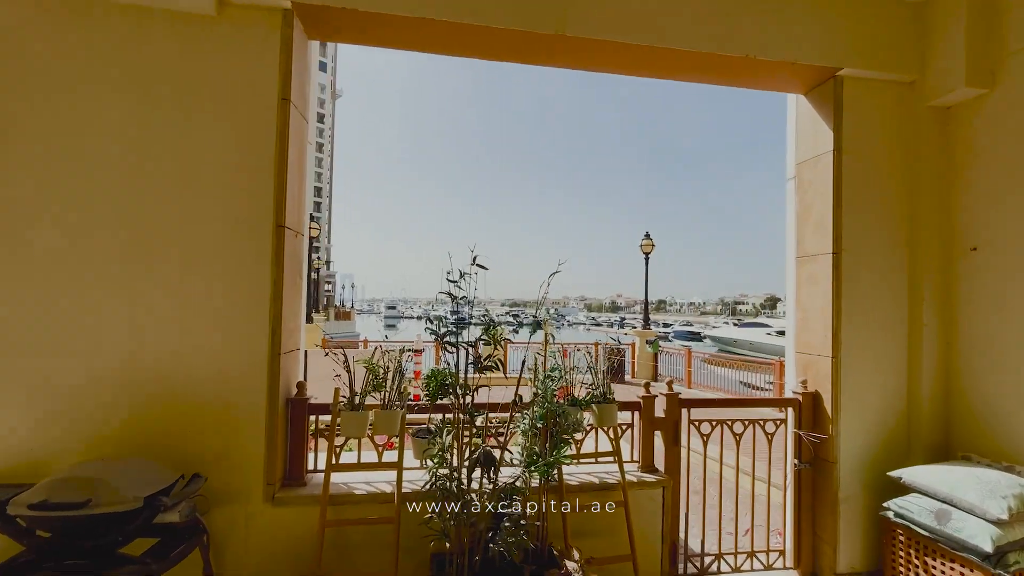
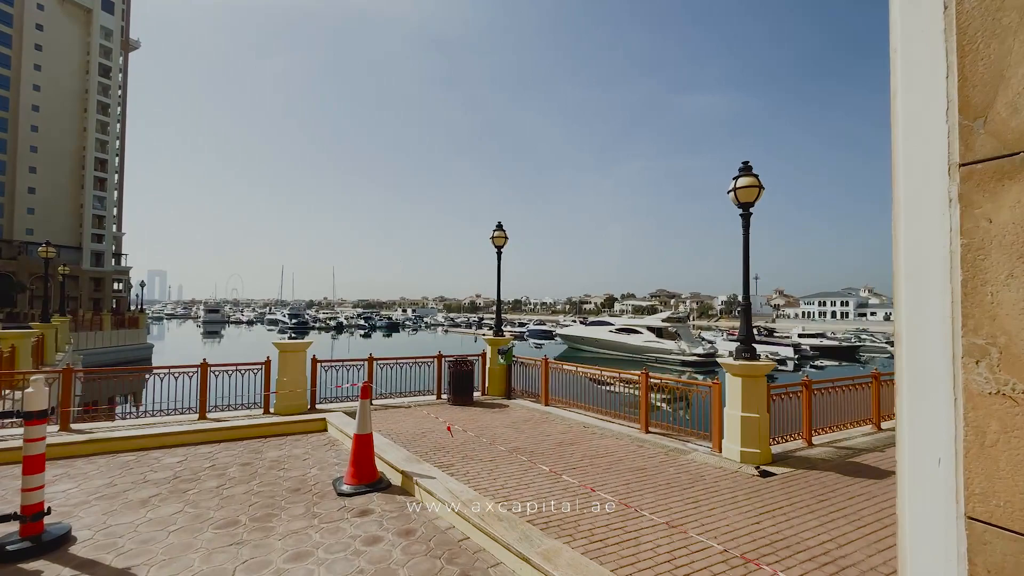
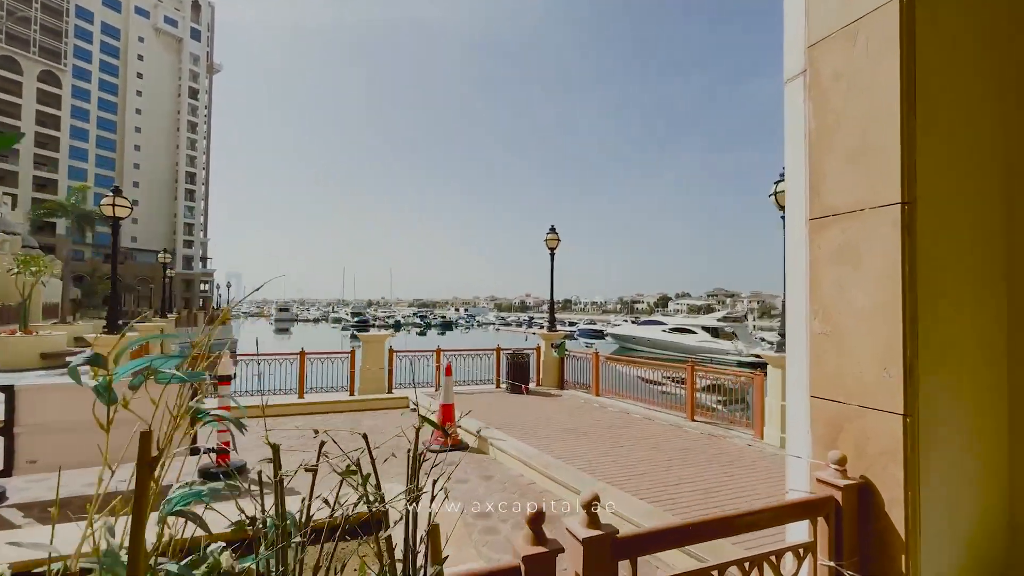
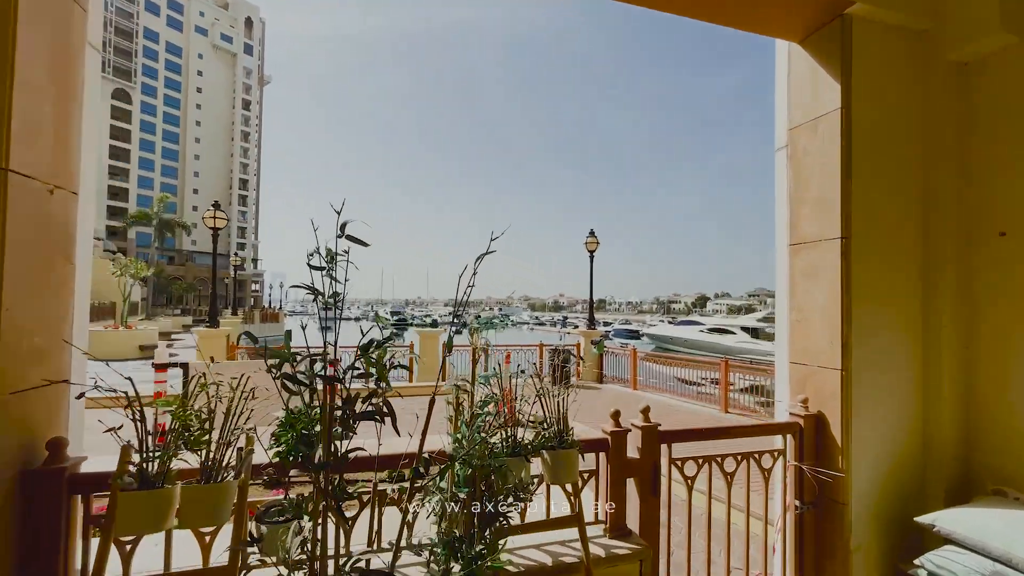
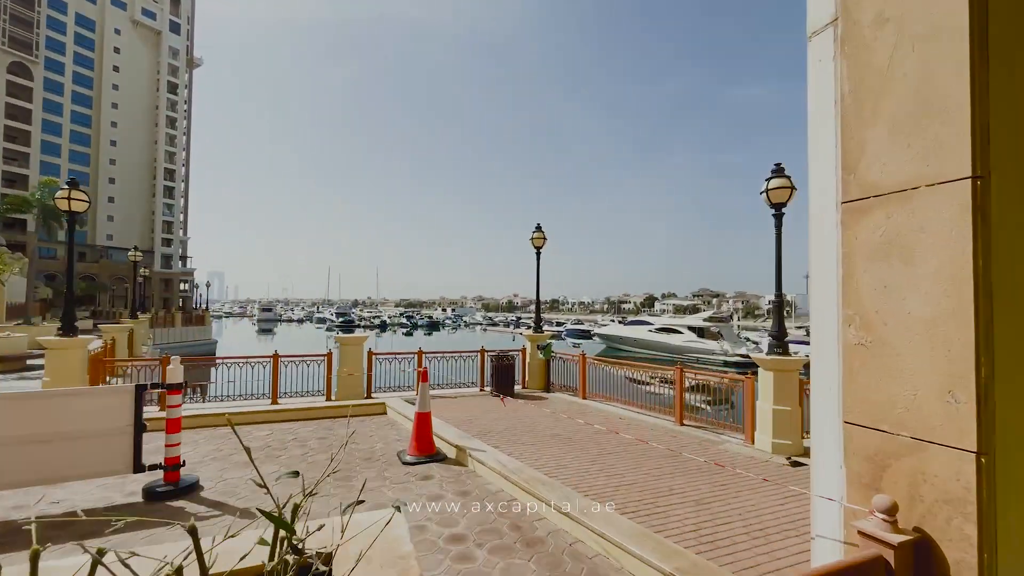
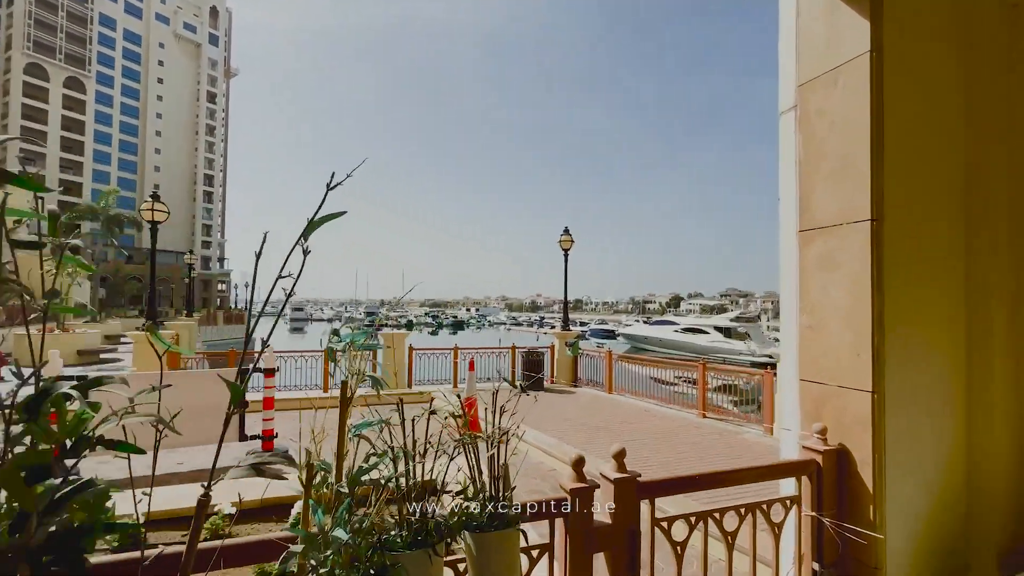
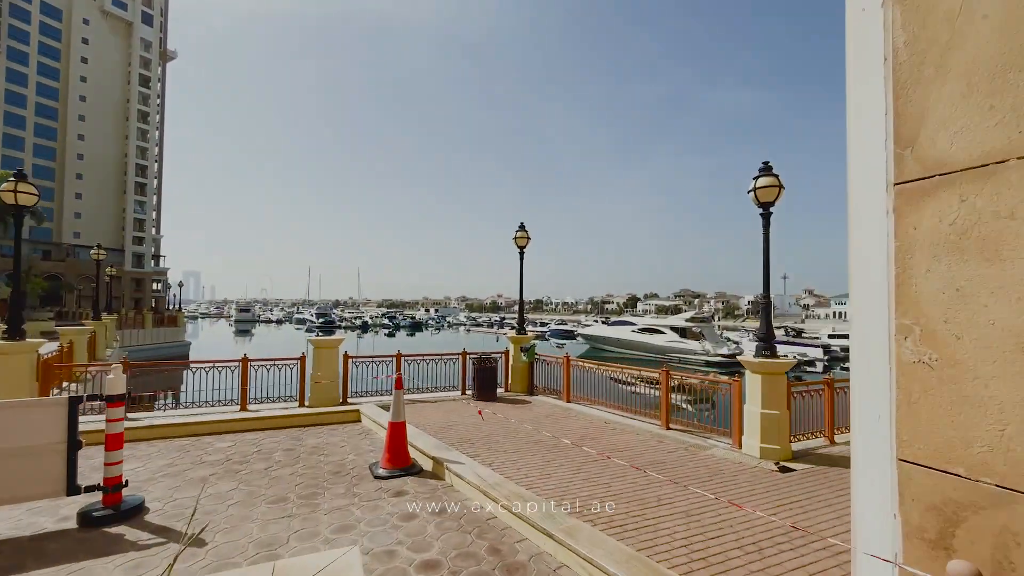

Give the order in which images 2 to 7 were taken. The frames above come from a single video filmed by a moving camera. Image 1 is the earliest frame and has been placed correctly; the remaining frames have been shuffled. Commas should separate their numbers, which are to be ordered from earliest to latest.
4, 6, 3, 5, 7, 2
